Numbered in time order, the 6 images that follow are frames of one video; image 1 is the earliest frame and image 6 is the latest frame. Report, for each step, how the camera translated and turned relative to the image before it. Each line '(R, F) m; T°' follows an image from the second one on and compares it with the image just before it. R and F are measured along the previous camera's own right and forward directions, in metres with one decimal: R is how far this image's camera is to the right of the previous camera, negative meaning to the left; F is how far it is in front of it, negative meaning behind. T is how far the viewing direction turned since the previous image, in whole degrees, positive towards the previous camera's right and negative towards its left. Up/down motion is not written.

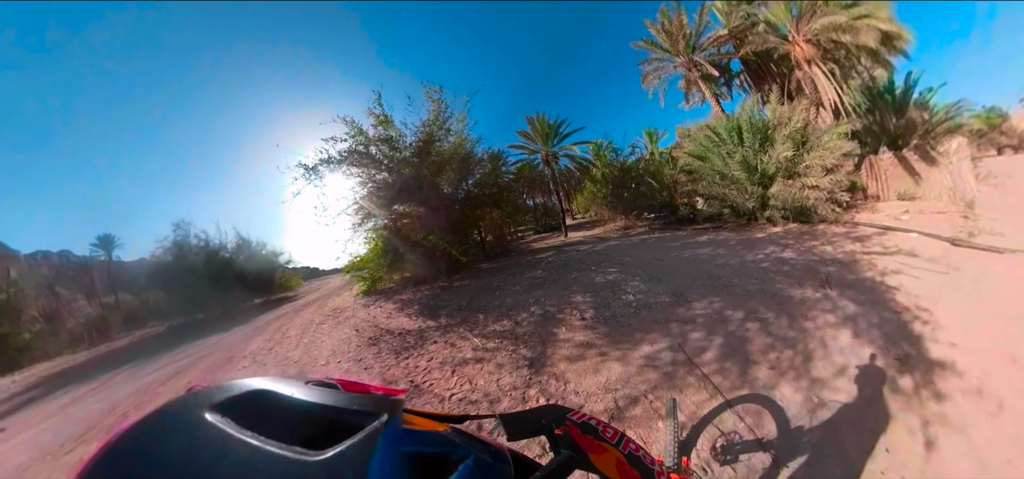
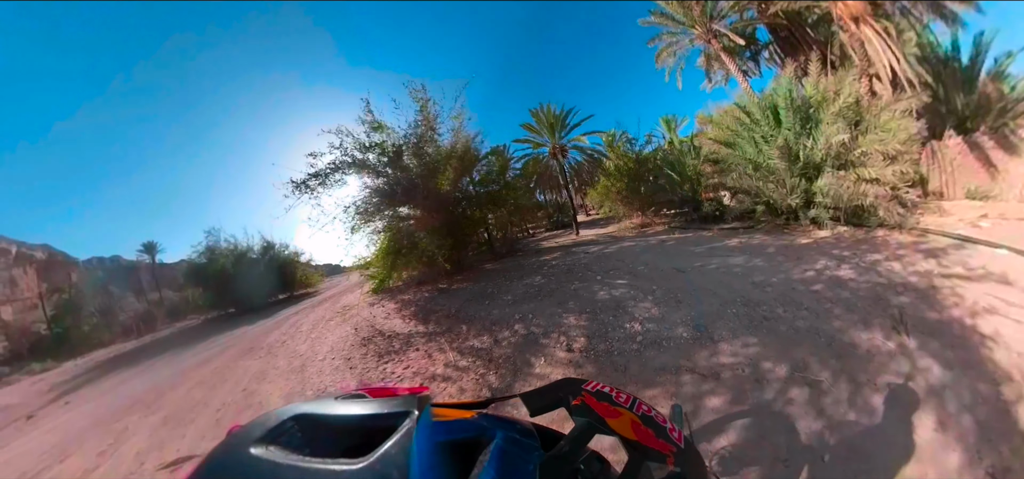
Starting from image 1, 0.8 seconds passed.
(+0.3, -0.2) m; -4°
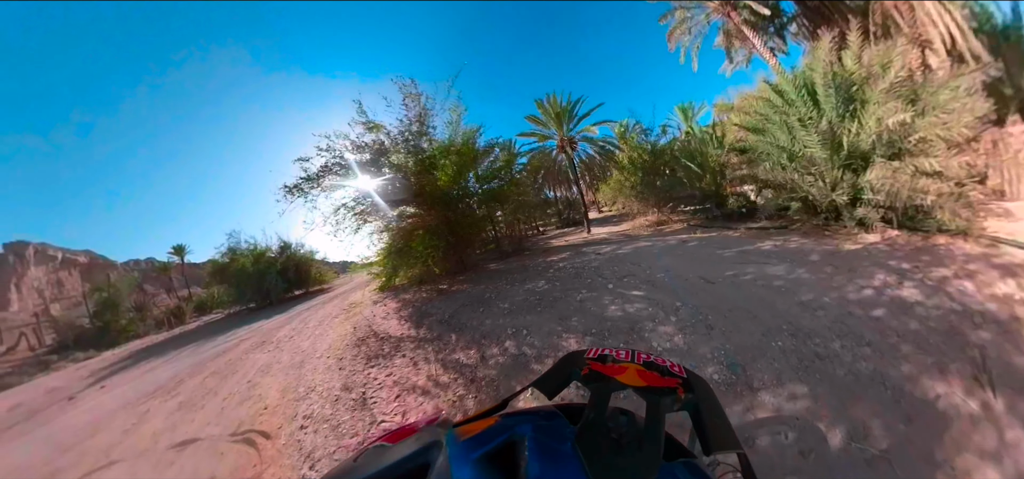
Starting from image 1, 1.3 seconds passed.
(+0.3, -0.2) m; -4°
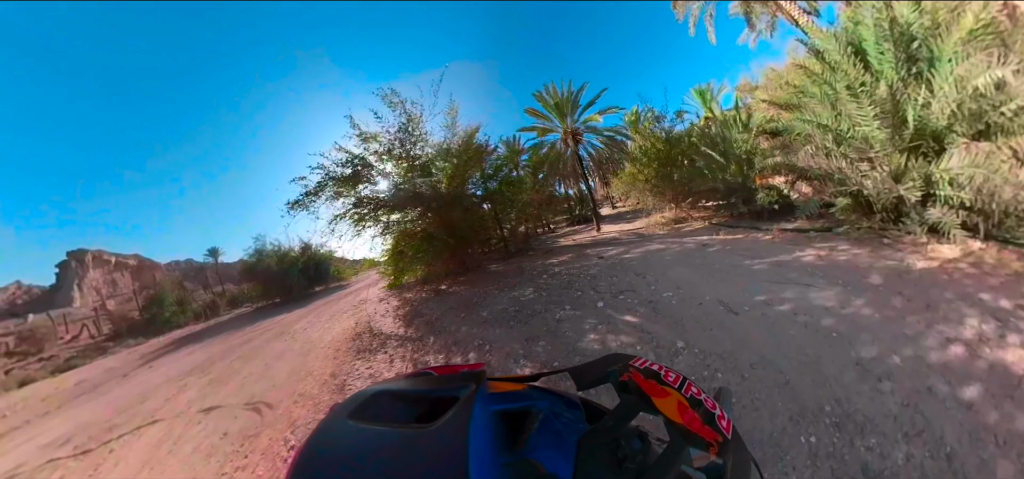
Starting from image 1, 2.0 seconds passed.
(+0.4, -0.3) m; -4°
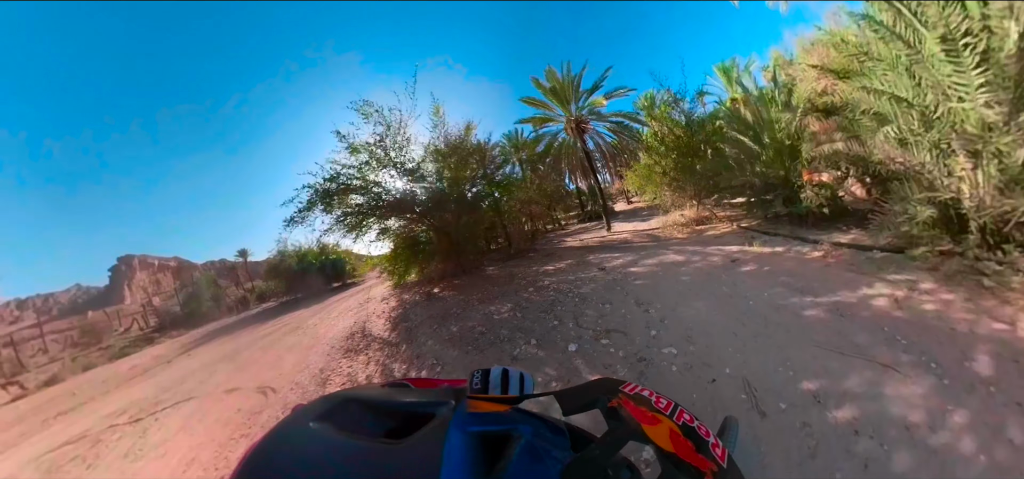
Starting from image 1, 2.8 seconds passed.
(+0.4, -0.3) m; -4°
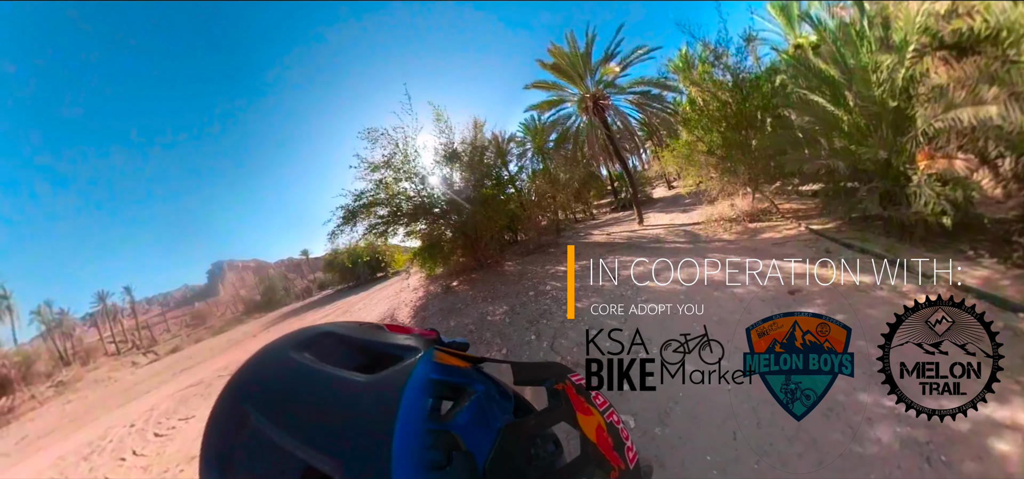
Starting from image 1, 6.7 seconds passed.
(+0.5, -0.5) m; -8°
